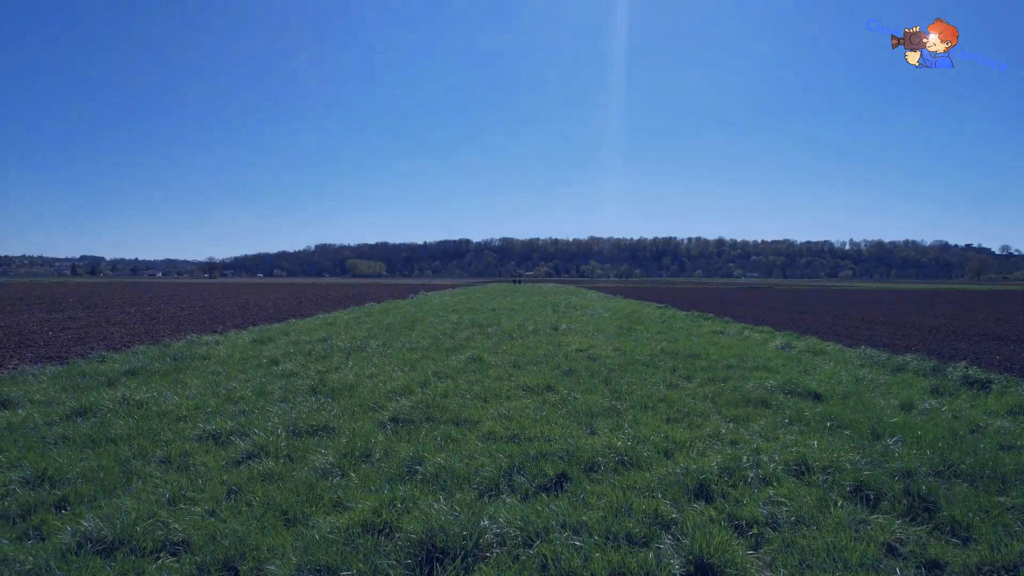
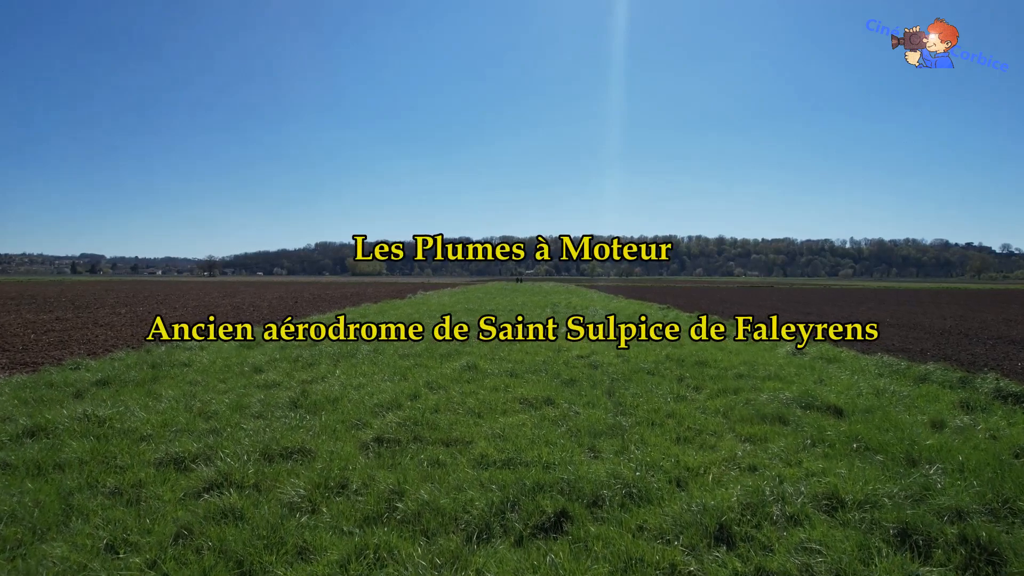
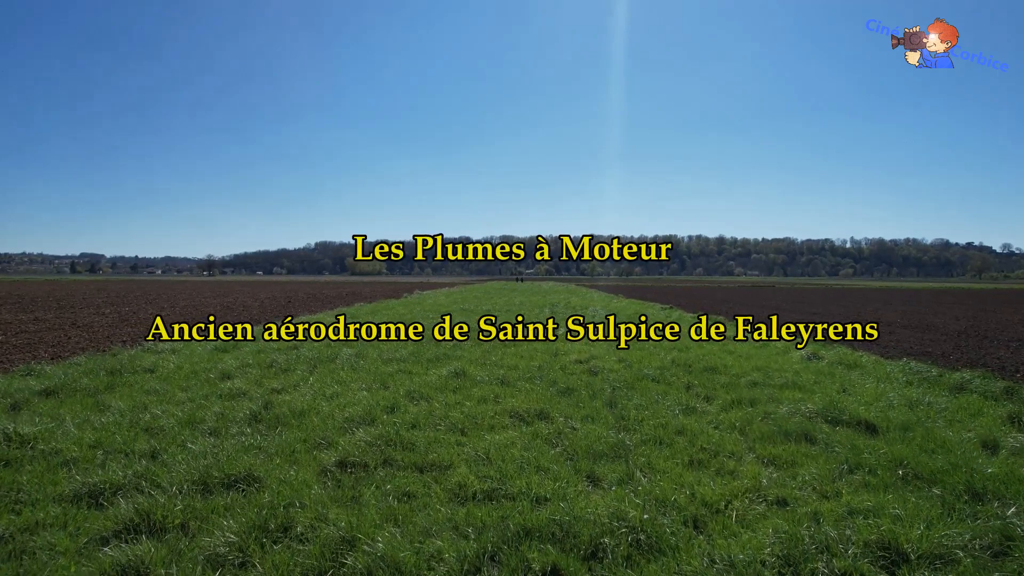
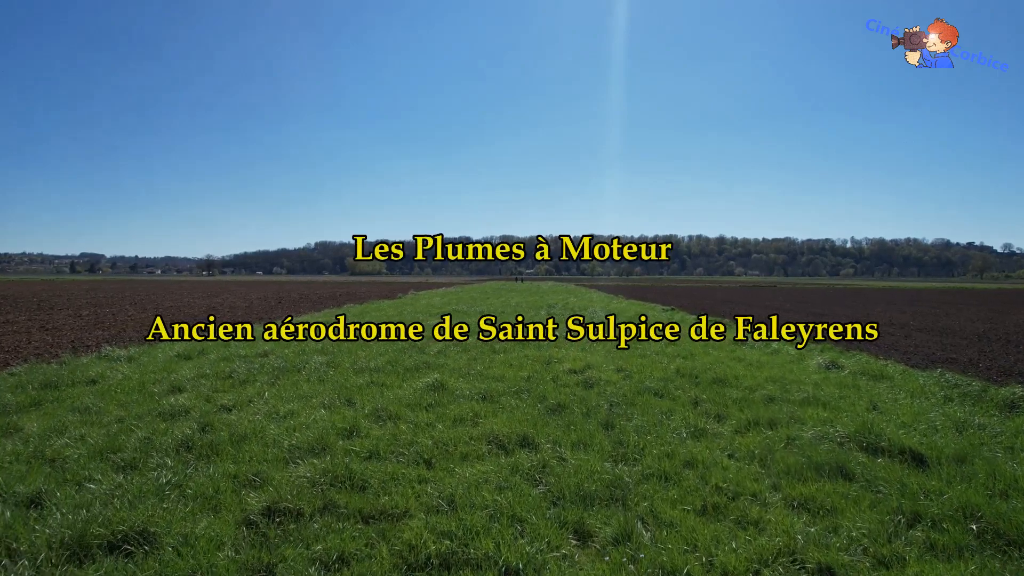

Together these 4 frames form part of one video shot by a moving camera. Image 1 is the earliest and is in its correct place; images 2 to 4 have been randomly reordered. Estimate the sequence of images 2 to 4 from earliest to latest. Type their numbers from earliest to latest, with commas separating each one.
2, 3, 4
